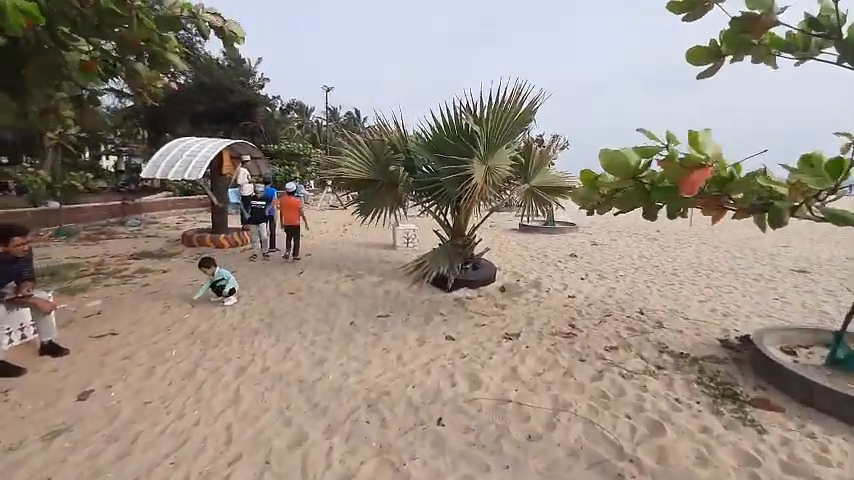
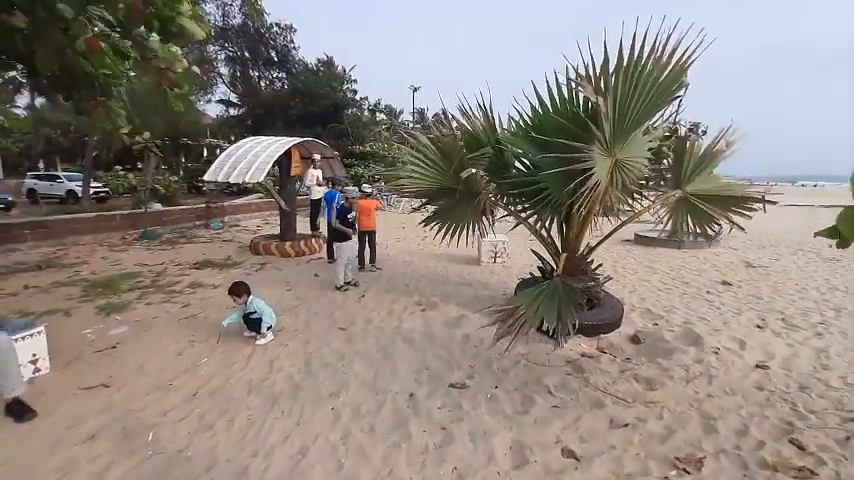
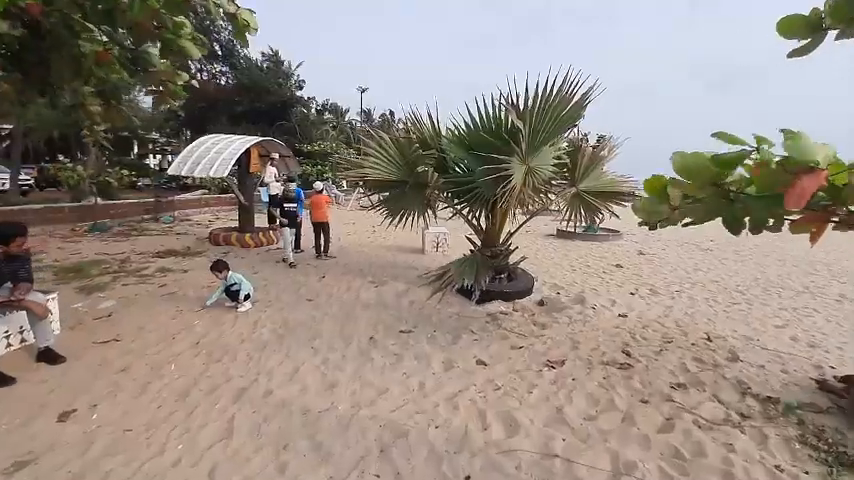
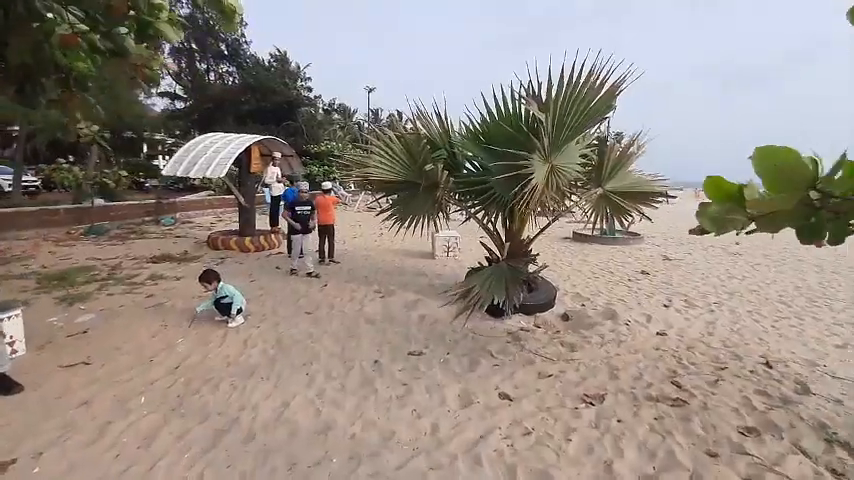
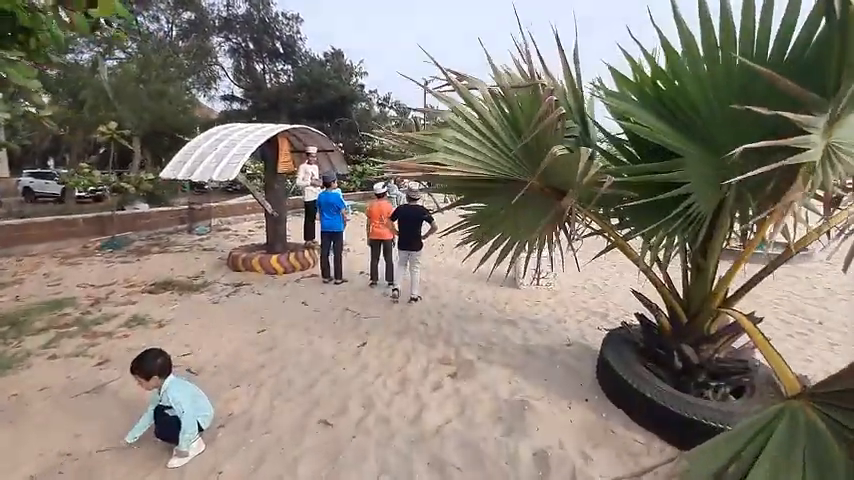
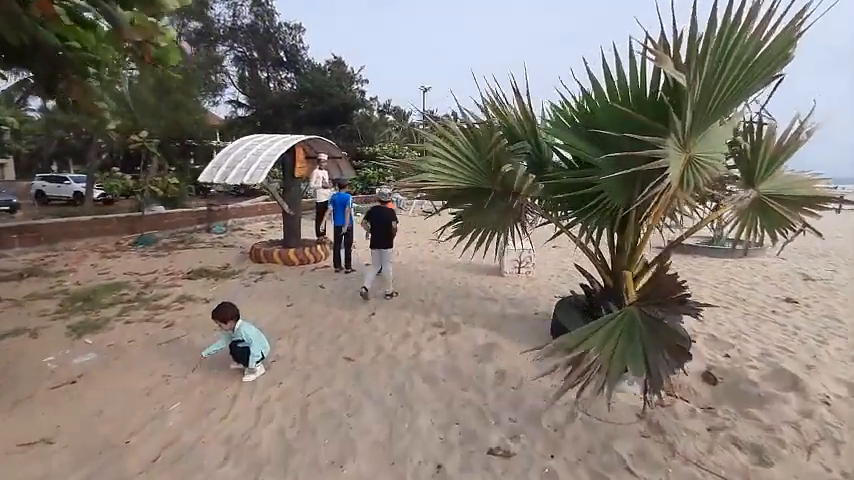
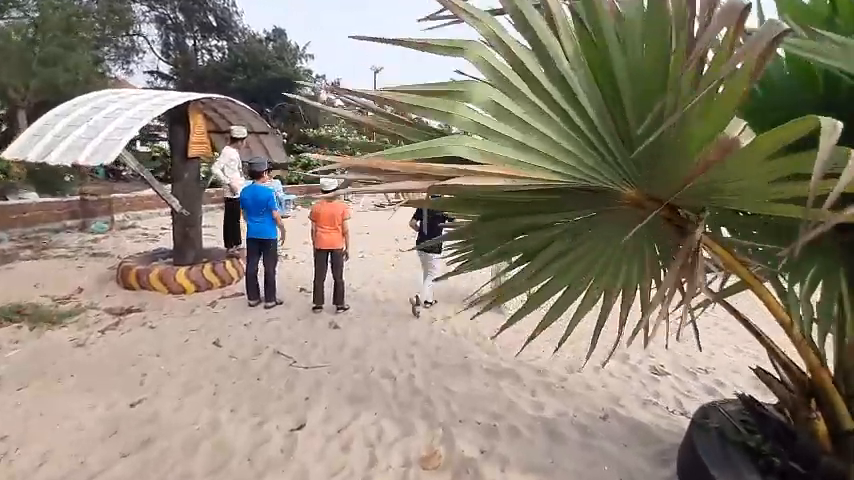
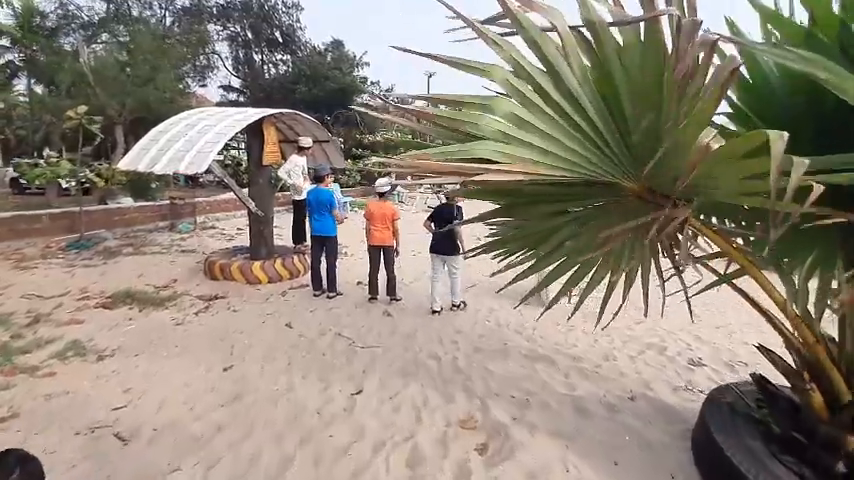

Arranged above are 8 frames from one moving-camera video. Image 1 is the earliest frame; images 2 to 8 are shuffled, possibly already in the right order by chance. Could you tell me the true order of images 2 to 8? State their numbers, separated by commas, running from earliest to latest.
3, 4, 2, 6, 5, 8, 7
